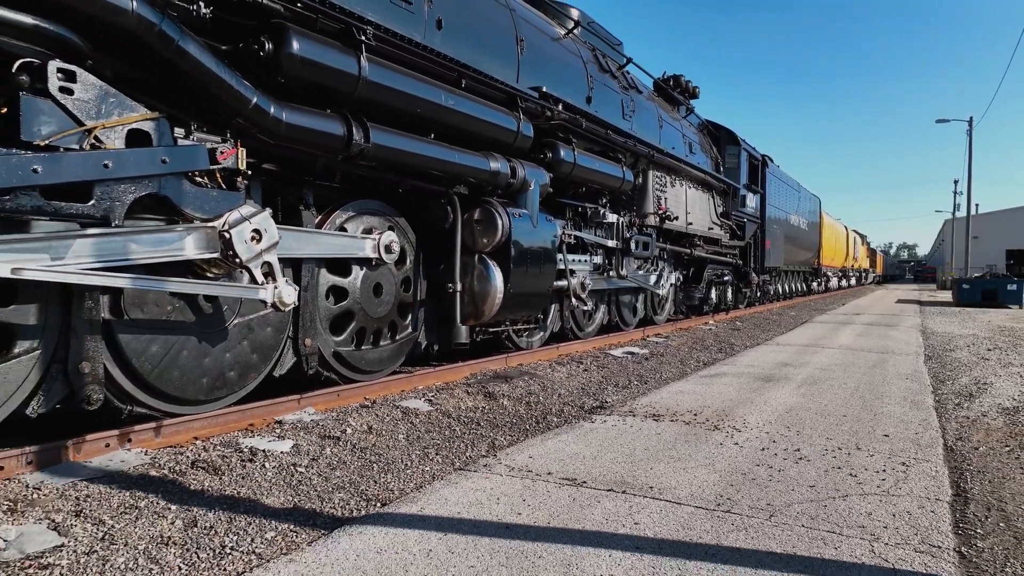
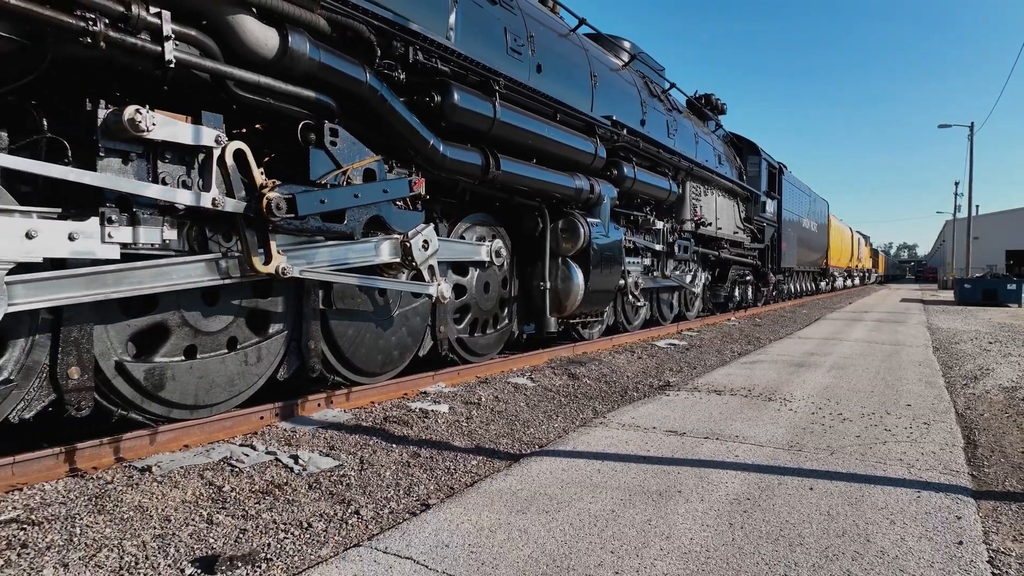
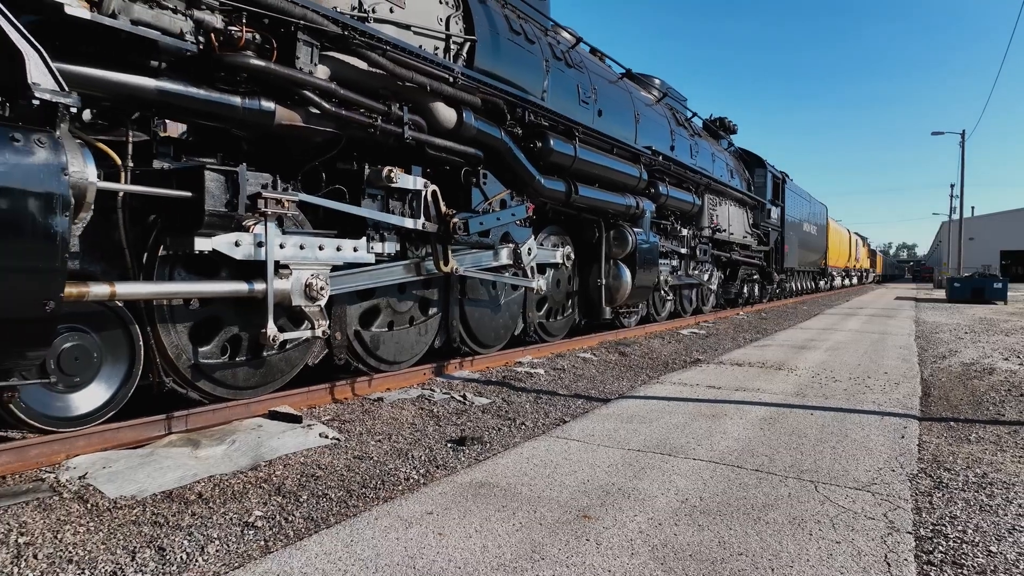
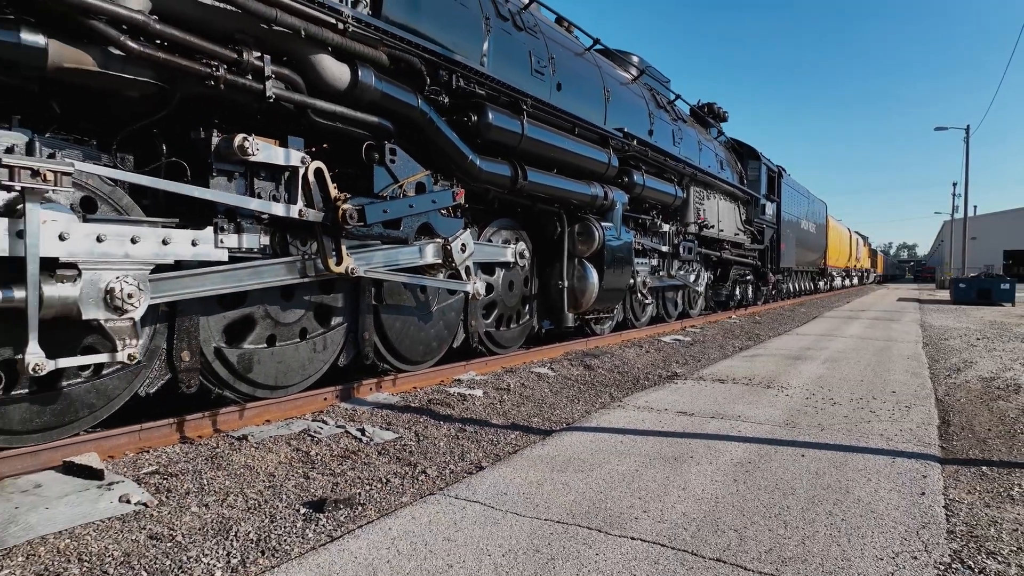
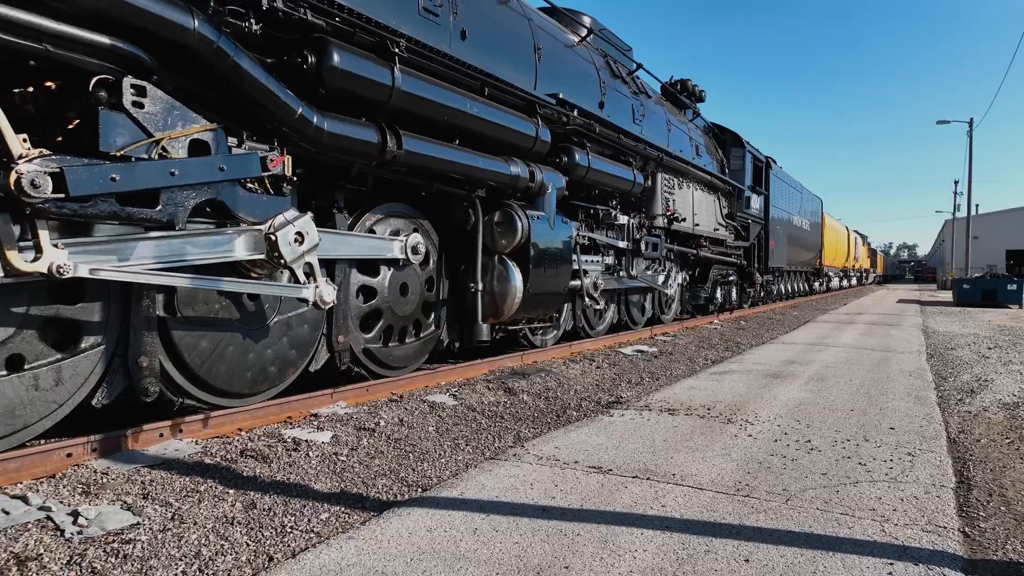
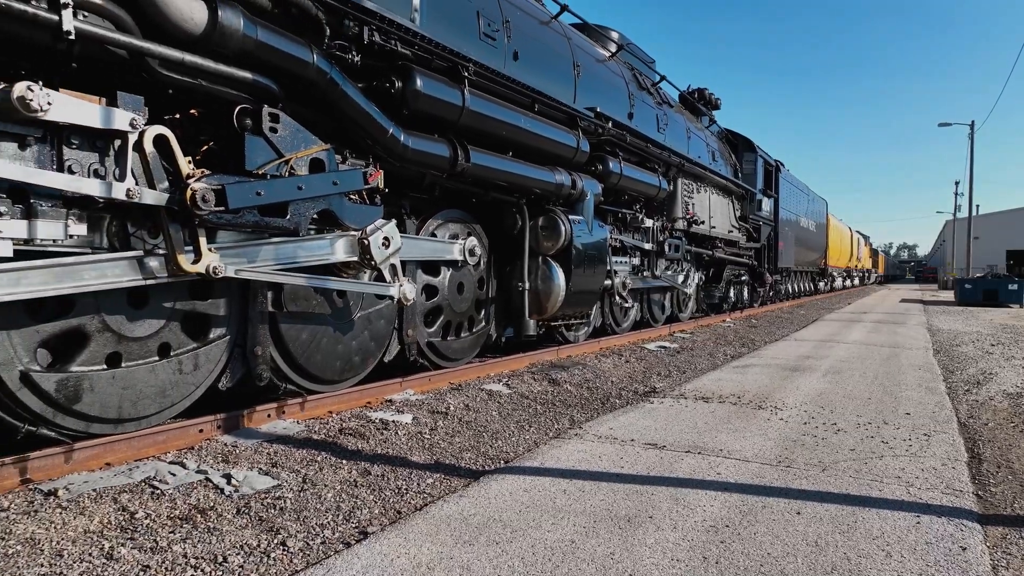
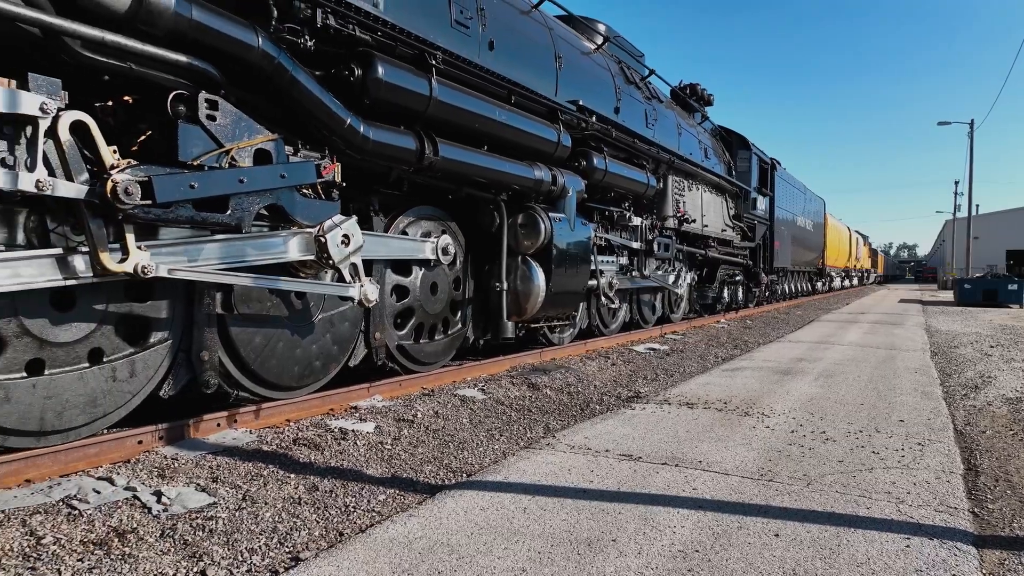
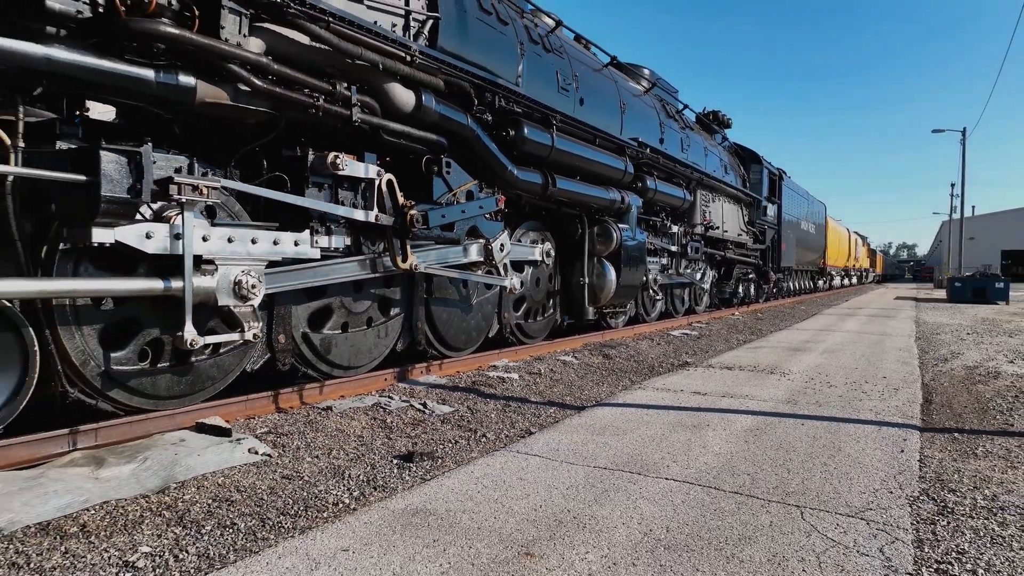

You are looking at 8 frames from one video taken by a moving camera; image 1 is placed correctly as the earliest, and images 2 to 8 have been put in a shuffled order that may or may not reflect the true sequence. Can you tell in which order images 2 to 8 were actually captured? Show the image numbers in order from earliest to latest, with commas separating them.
5, 7, 6, 2, 4, 8, 3
